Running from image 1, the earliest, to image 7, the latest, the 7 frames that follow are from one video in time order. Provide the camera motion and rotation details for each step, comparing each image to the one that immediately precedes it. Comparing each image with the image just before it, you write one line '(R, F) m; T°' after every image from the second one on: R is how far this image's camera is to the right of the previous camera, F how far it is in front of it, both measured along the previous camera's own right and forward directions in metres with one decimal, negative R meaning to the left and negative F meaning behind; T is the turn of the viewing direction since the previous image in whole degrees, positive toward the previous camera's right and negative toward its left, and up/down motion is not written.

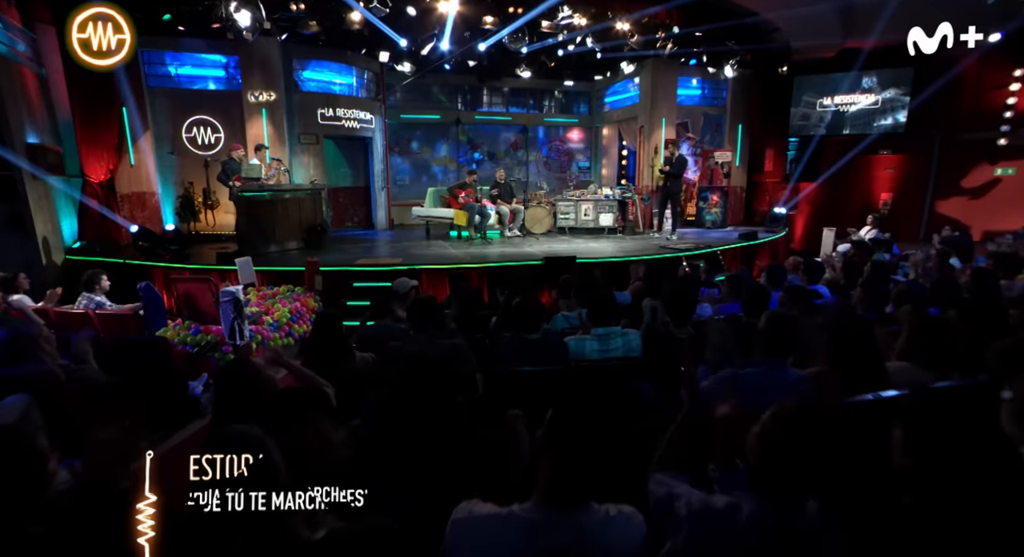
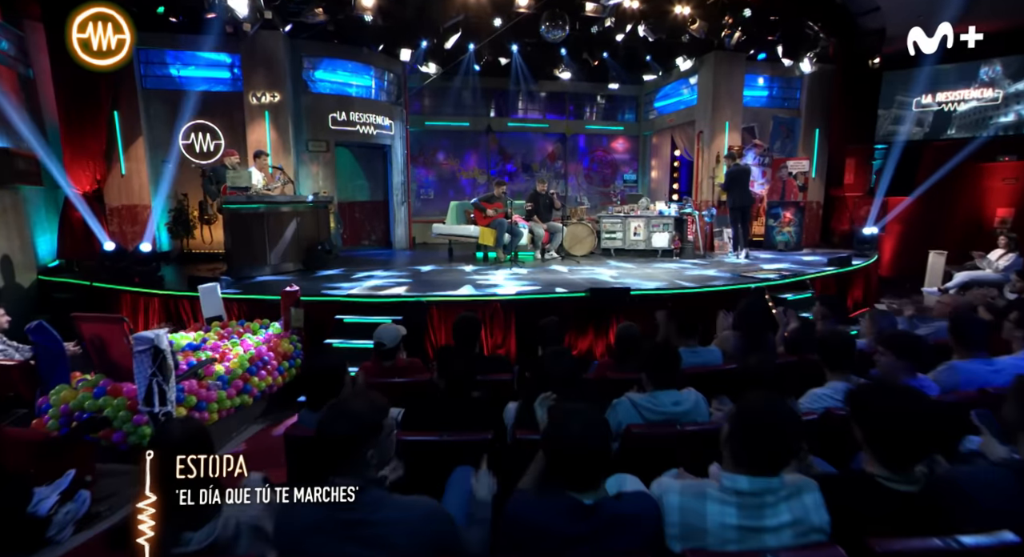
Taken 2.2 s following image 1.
(0.0, +1.5) m; -4°
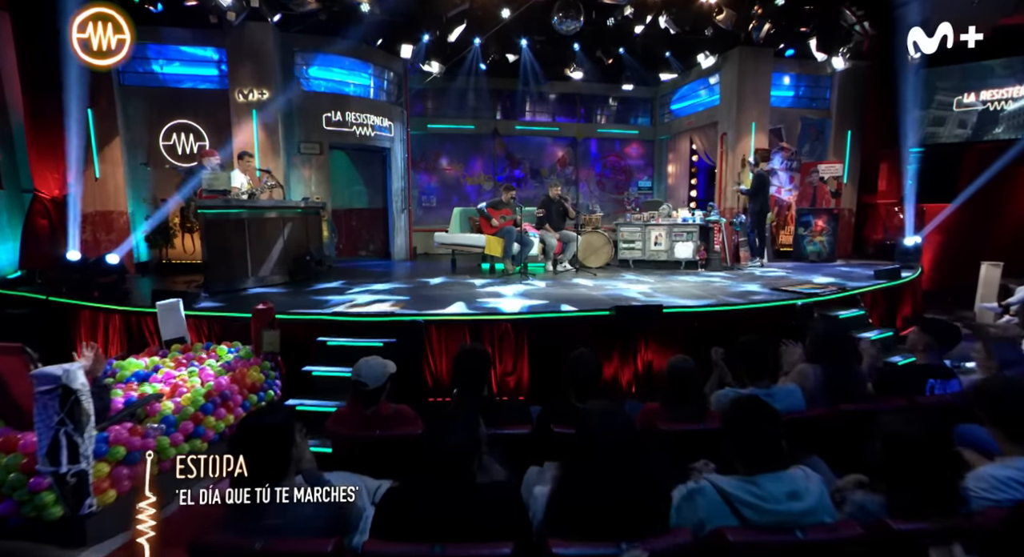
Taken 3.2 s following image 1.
(-0.1, +0.7) m; 0°
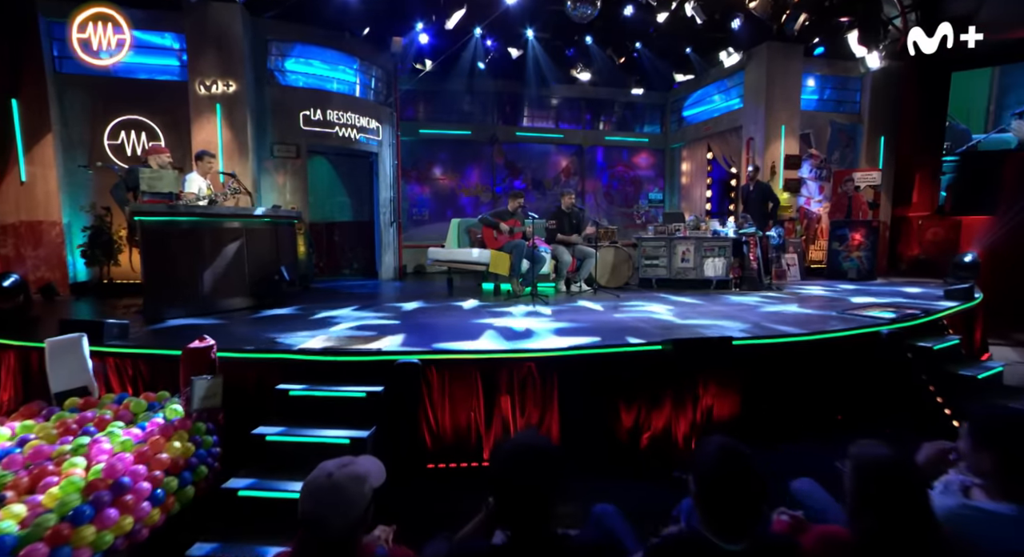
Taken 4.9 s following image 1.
(-0.3, +1.1) m; +1°
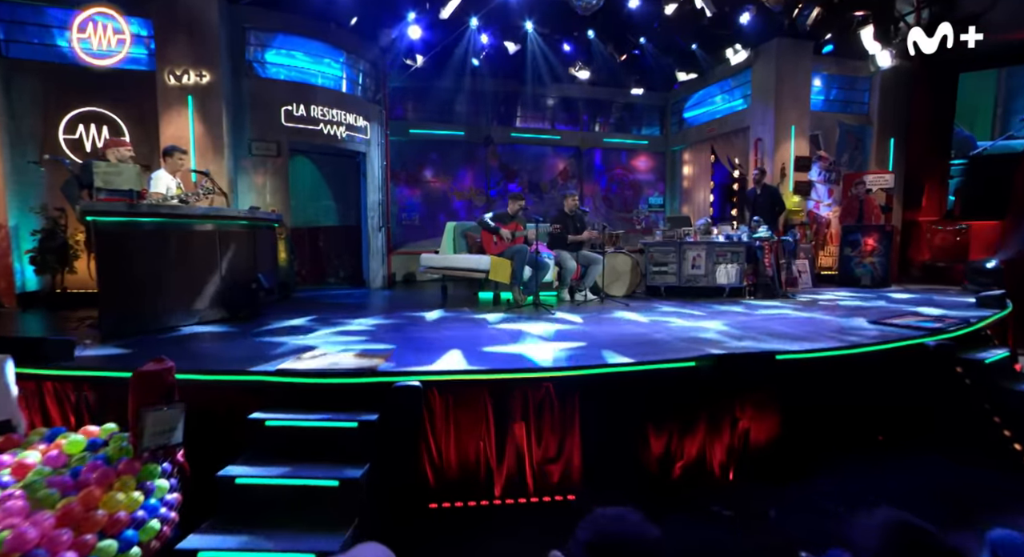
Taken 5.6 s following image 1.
(-0.2, +0.5) m; +2°
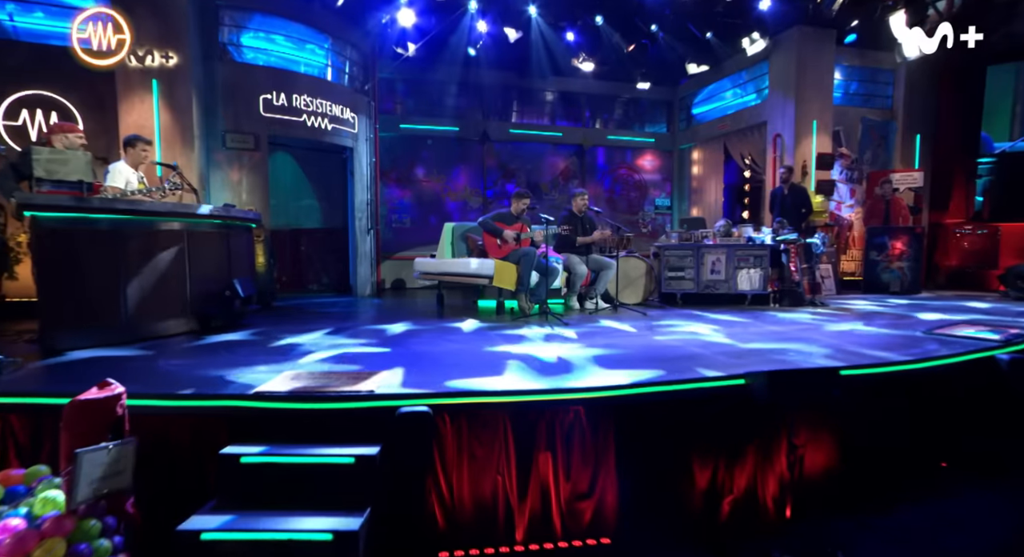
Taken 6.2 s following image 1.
(-0.1, +0.6) m; +1°
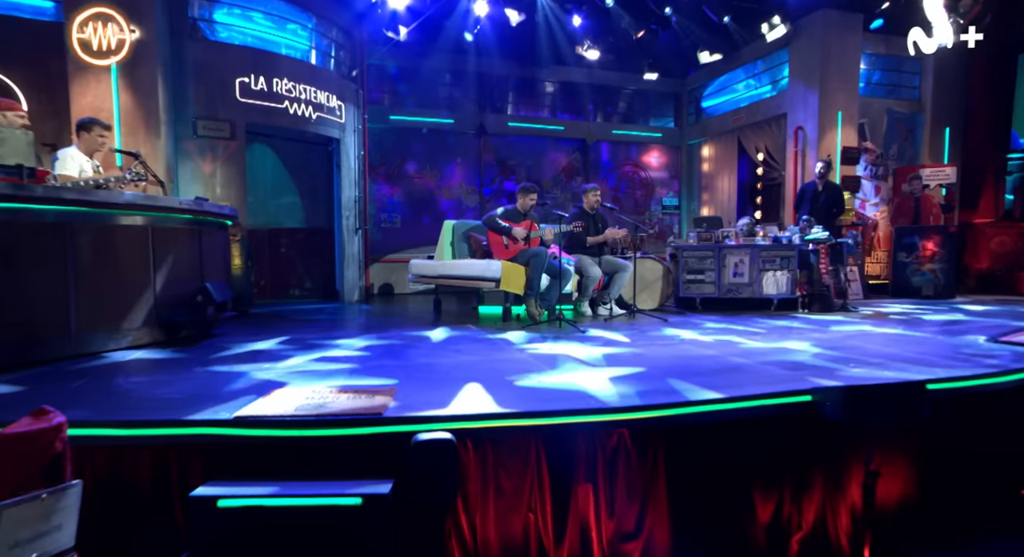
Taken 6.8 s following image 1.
(-0.2, +0.6) m; +1°
